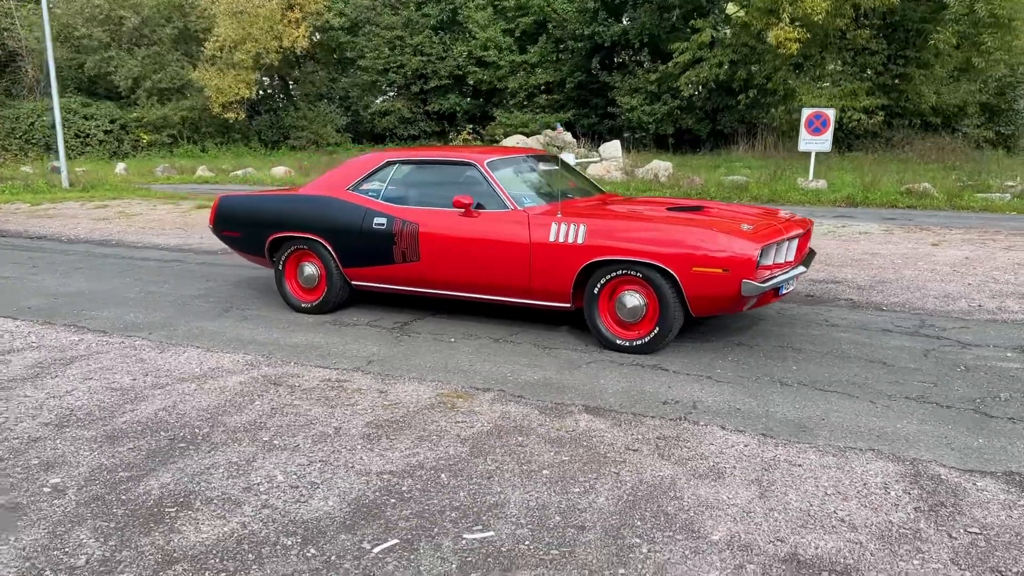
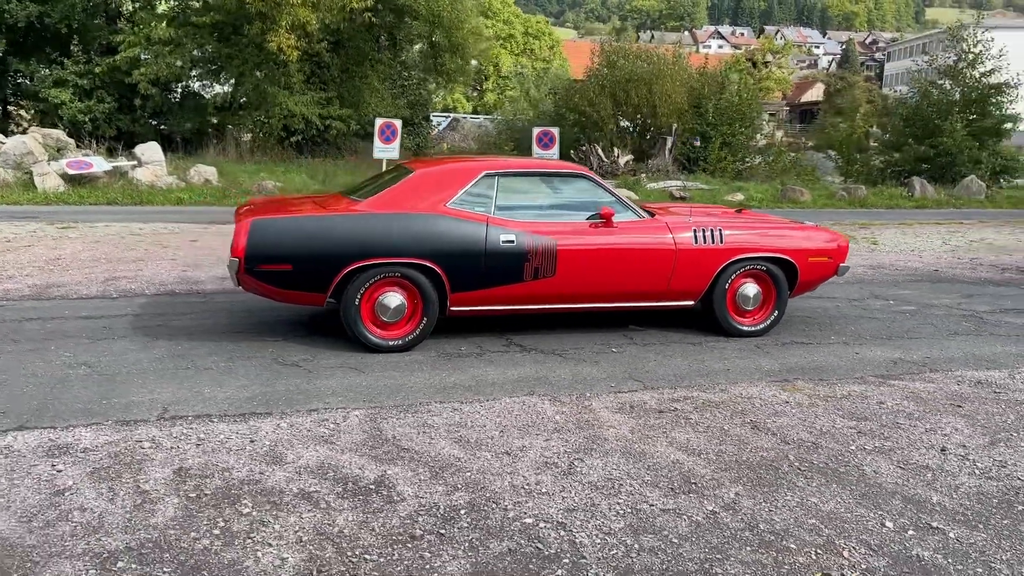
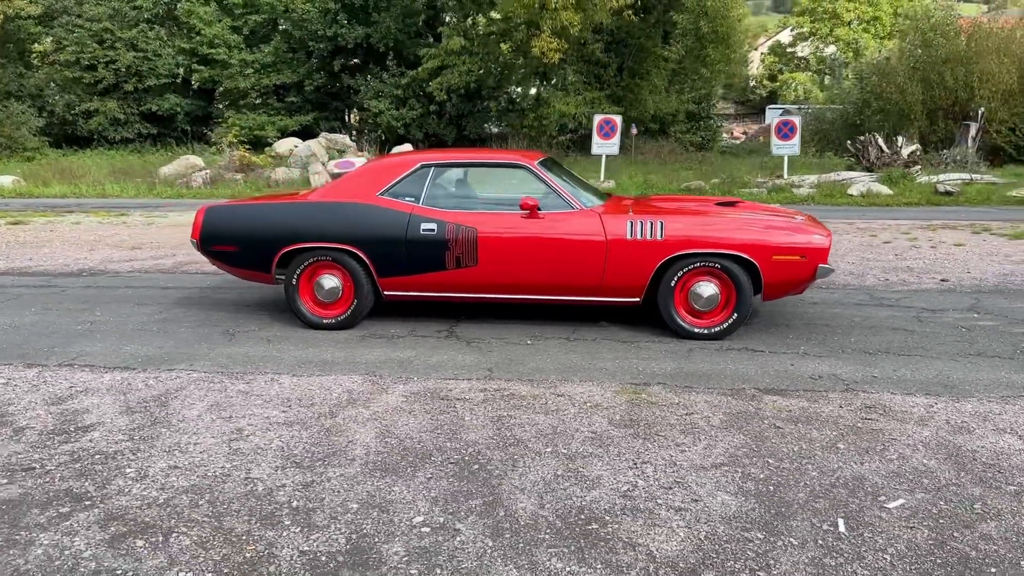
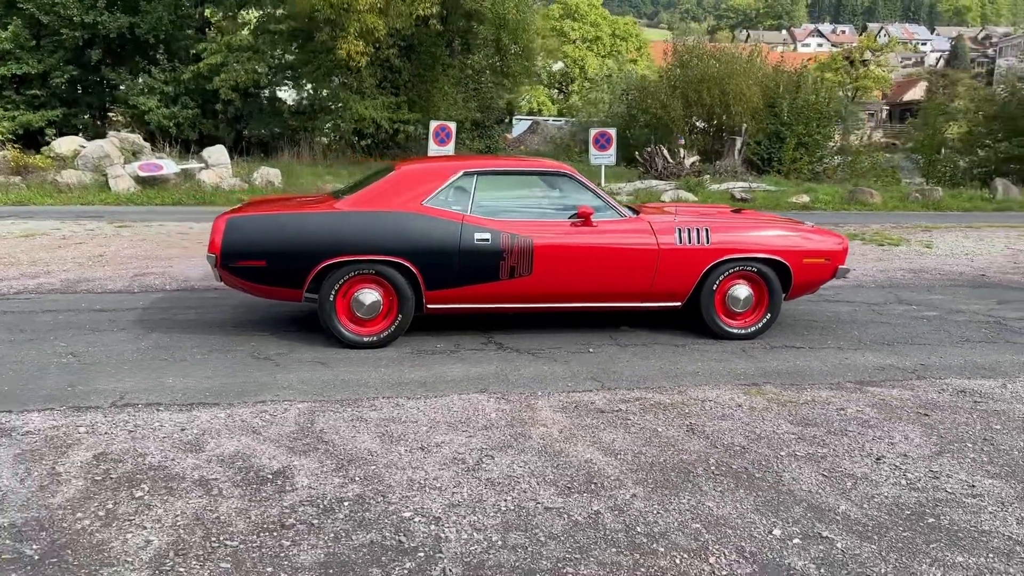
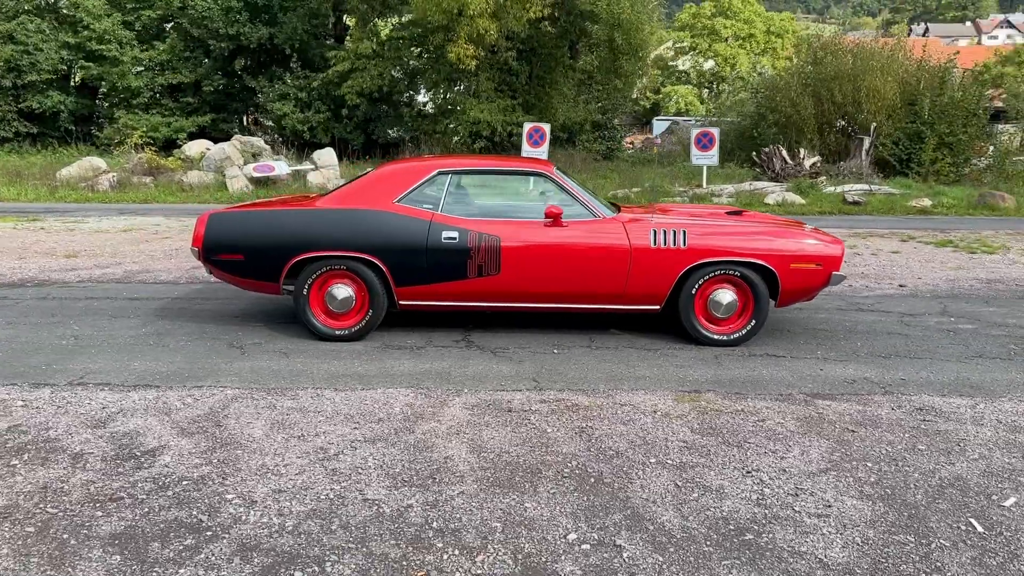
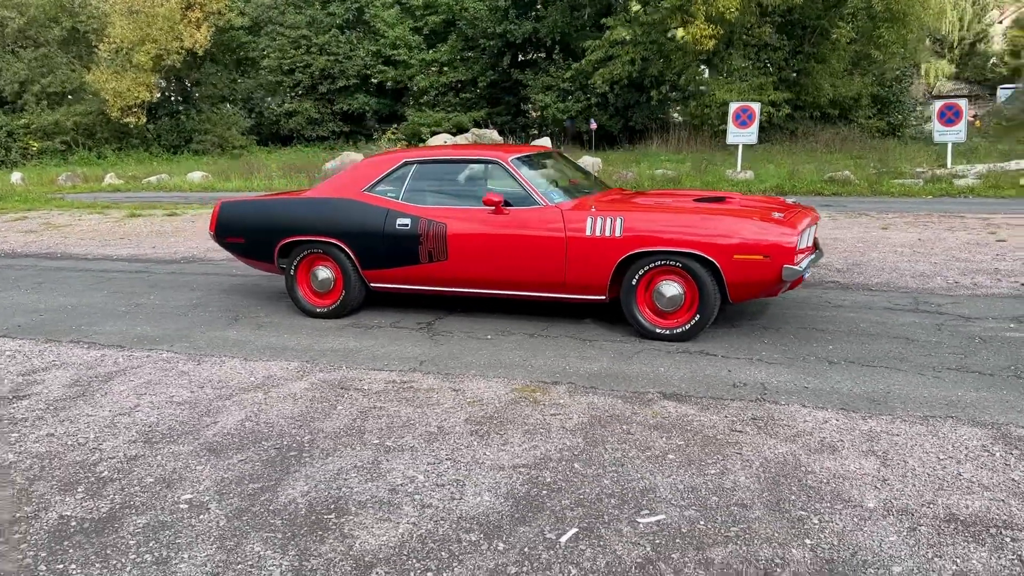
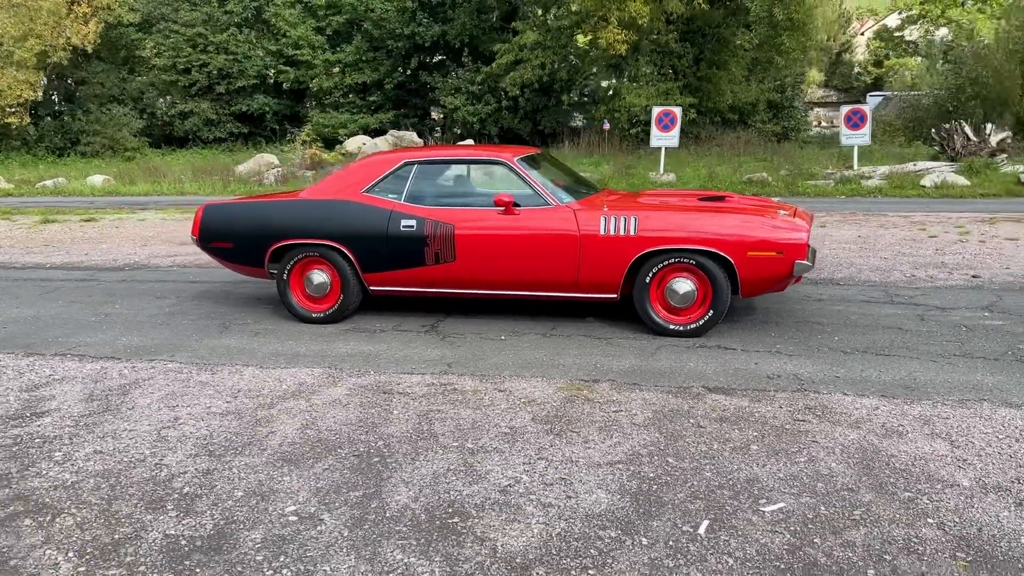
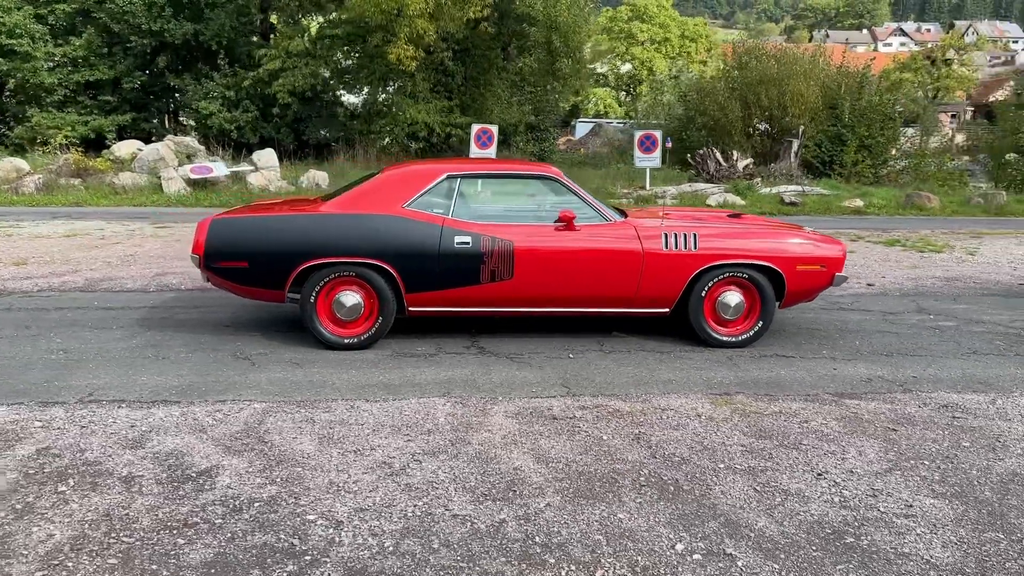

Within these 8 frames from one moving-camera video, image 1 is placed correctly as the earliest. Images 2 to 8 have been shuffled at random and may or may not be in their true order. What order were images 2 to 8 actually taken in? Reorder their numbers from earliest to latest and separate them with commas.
6, 7, 3, 5, 8, 4, 2
